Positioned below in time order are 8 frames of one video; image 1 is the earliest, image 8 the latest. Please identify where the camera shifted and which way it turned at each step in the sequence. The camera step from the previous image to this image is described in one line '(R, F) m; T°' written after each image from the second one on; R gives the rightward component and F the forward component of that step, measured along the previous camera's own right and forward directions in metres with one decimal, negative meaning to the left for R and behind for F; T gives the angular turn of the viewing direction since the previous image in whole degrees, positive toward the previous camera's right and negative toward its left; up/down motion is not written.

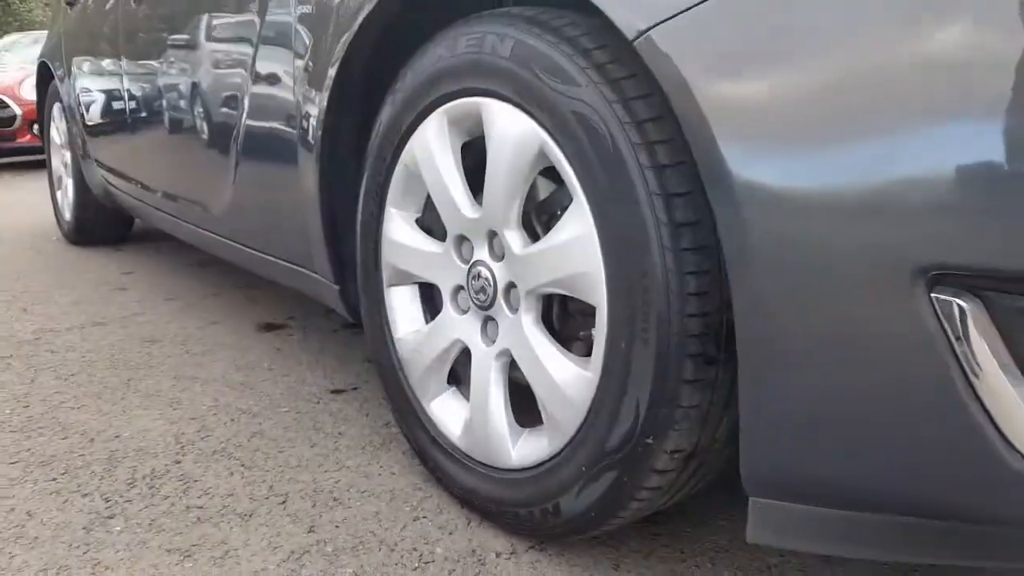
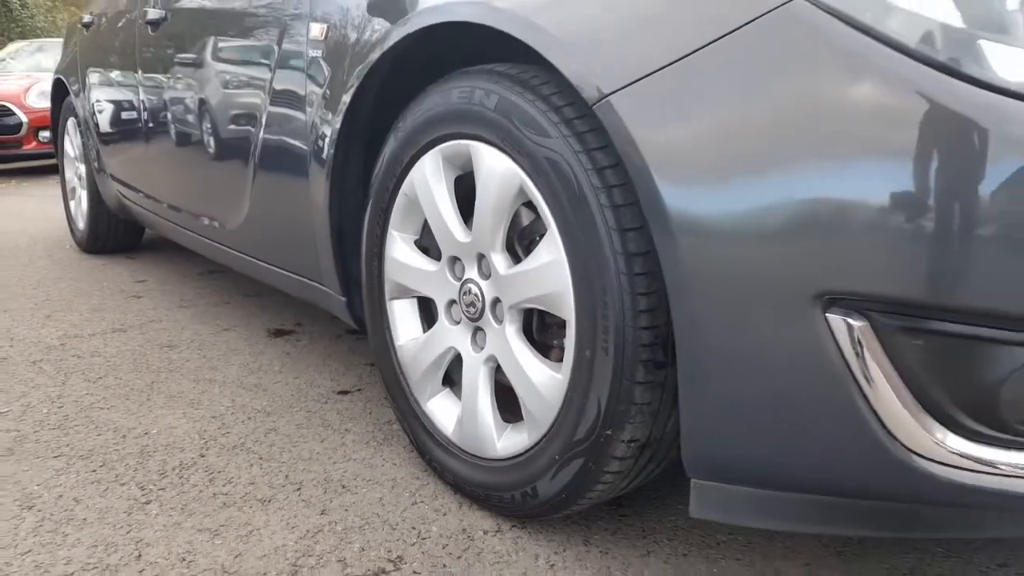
(0.0, -0.2) m; 0°
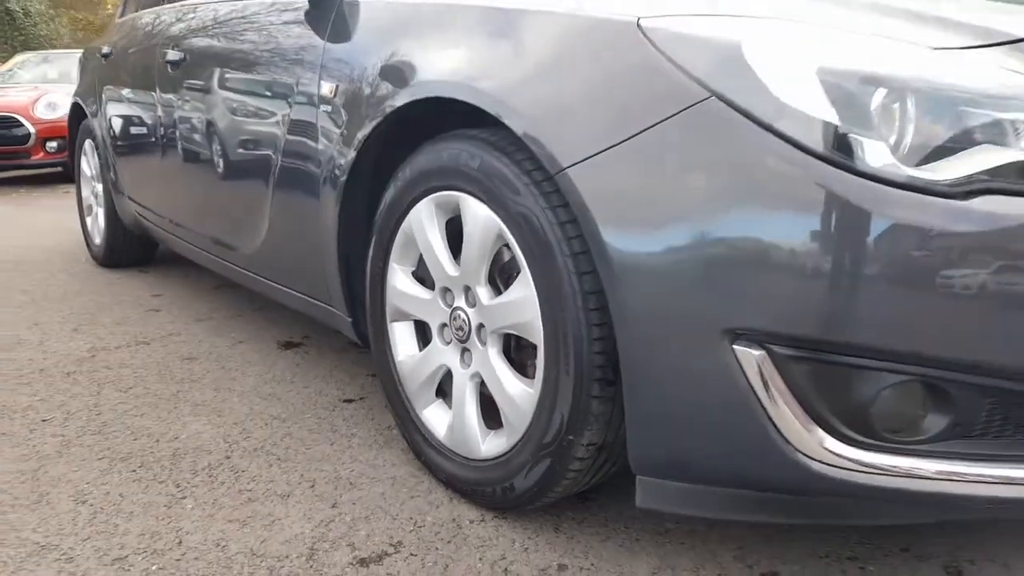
(0.0, -0.3) m; 0°
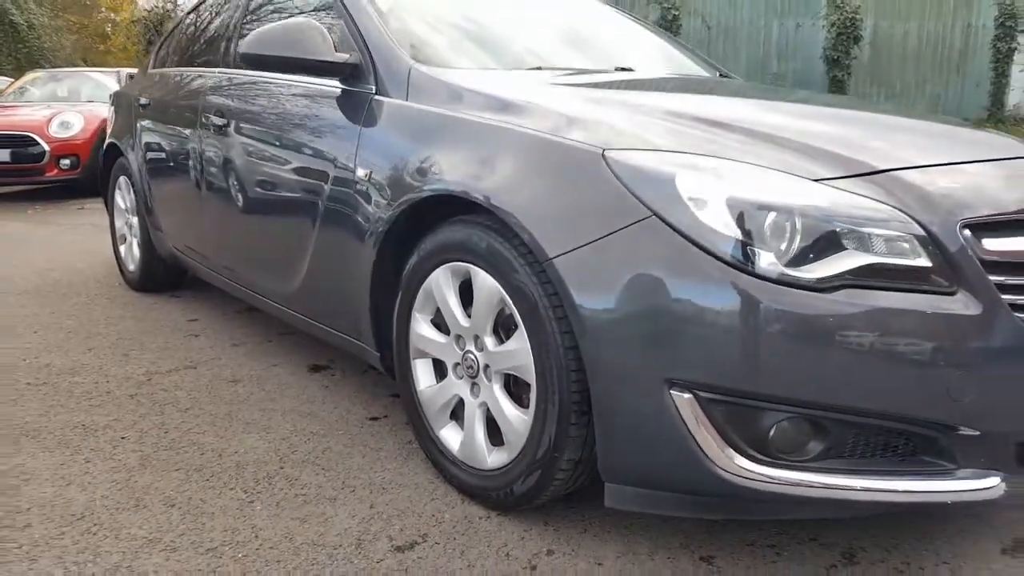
(0.0, -0.5) m; 0°
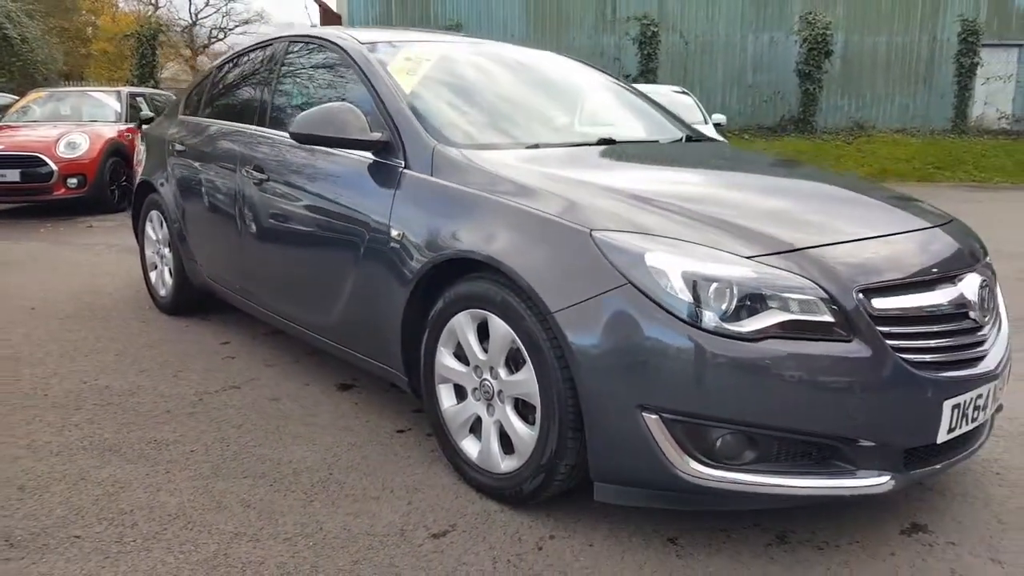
(-0.1, -0.6) m; +1°
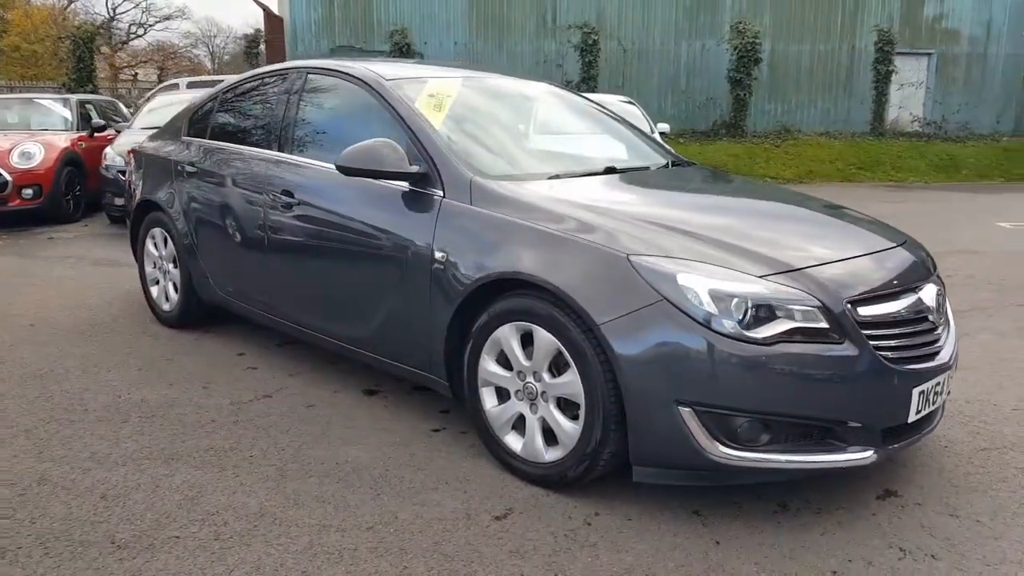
(-0.4, -0.4) m; +5°
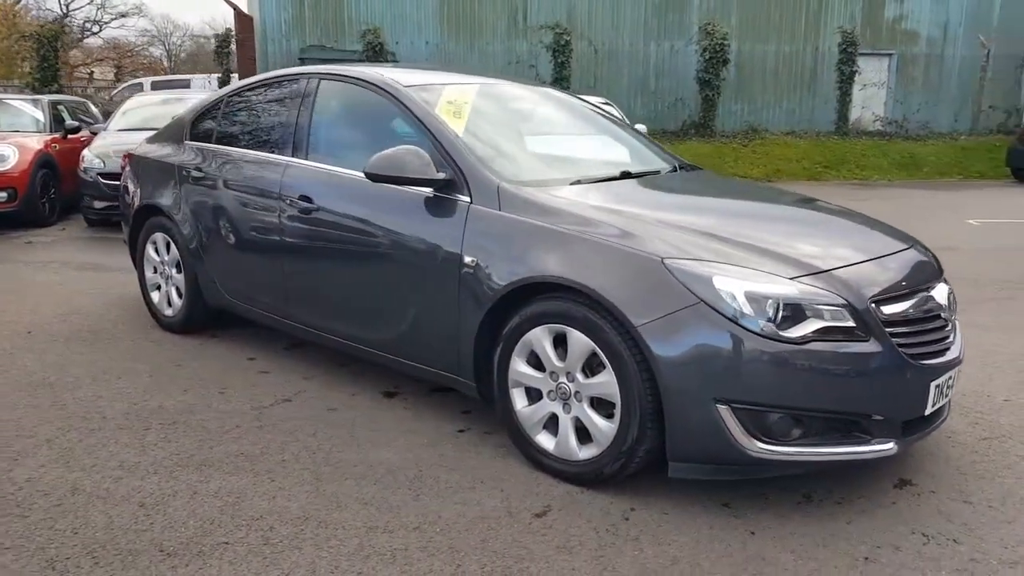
(-0.3, -0.1) m; +3°
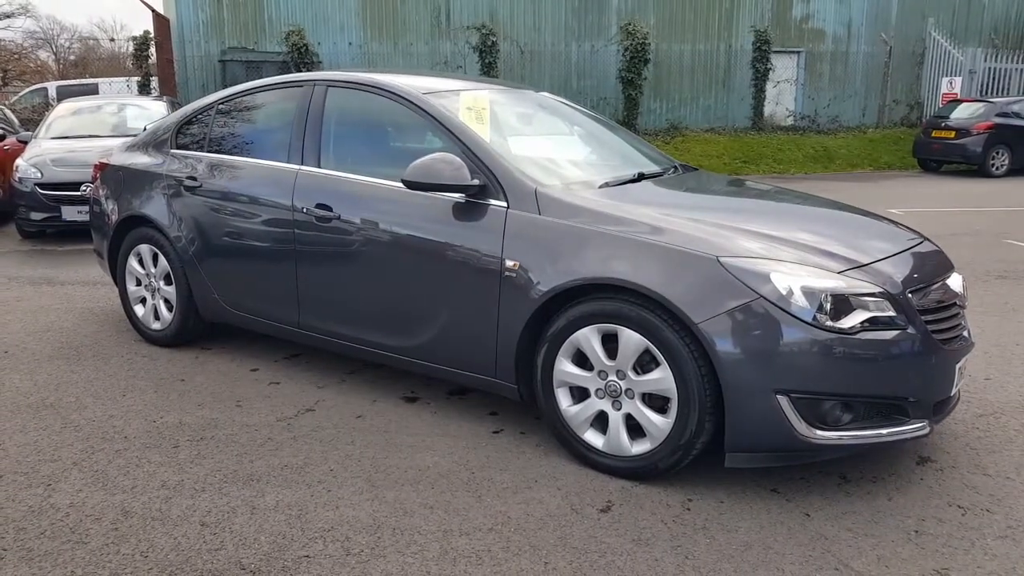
(-0.6, 0.0) m; +6°
